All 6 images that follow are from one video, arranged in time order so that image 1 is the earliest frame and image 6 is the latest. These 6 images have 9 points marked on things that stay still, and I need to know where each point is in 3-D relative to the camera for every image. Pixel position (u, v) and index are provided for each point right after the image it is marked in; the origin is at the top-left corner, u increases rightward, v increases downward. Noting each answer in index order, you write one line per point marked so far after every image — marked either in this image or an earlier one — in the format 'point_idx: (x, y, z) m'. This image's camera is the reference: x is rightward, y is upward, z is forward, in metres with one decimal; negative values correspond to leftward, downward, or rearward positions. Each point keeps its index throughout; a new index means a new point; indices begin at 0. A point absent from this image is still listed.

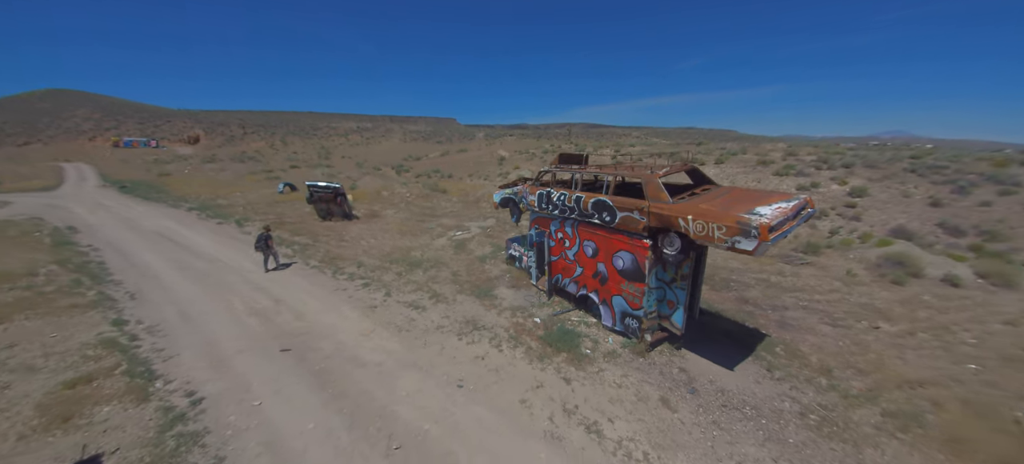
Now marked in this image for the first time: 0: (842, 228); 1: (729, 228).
0: (+11.8, +0.2, +12.9) m
1: (+2.4, 0.0, +4.1) m
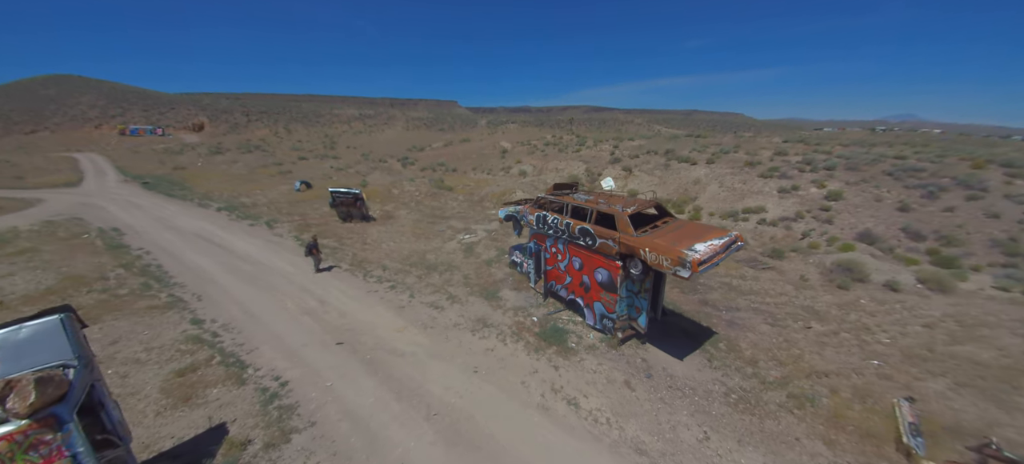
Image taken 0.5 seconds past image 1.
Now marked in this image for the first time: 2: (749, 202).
0: (+11.9, +0.1, +14.3) m
1: (+2.4, -0.5, +5.5) m
2: (+11.2, +1.4, +17.3) m
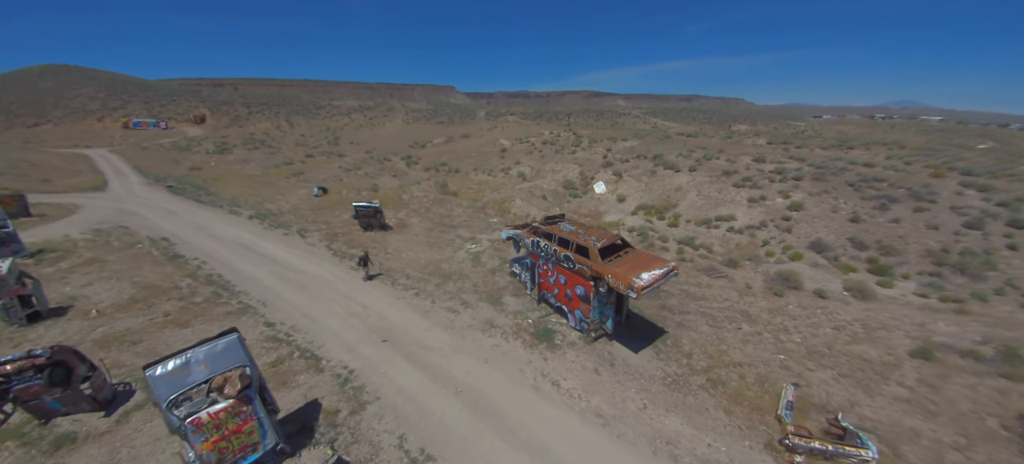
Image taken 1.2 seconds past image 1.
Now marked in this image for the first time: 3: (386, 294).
0: (+11.9, -0.3, +16.5) m
1: (+2.4, -1.1, +7.7) m
2: (+11.2, +1.2, +19.5) m
3: (-3.9, -1.9, +11.4) m
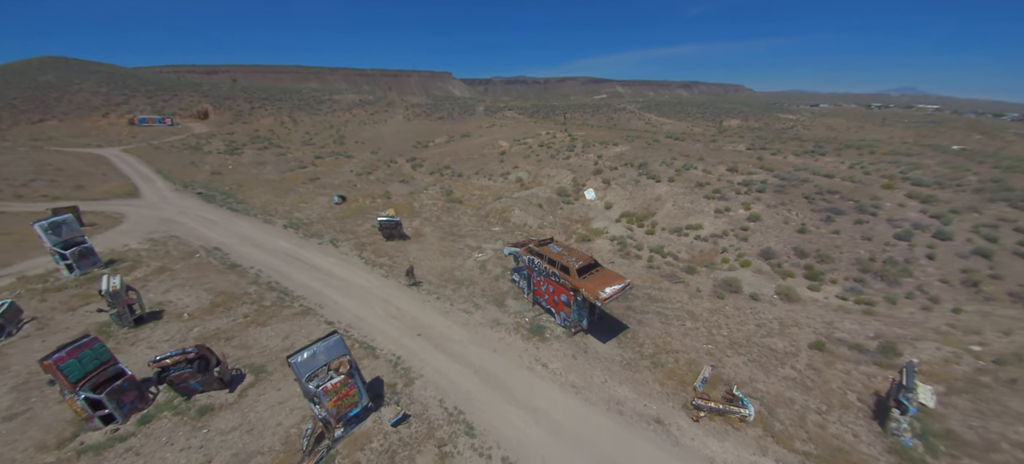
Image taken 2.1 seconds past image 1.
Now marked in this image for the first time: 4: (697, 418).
0: (+11.9, -0.8, +19.6) m
1: (+2.5, -1.9, +10.8) m
2: (+11.2, +0.8, +22.6) m
3: (-3.9, -2.6, +14.5) m
4: (+4.7, -4.8, +9.5) m
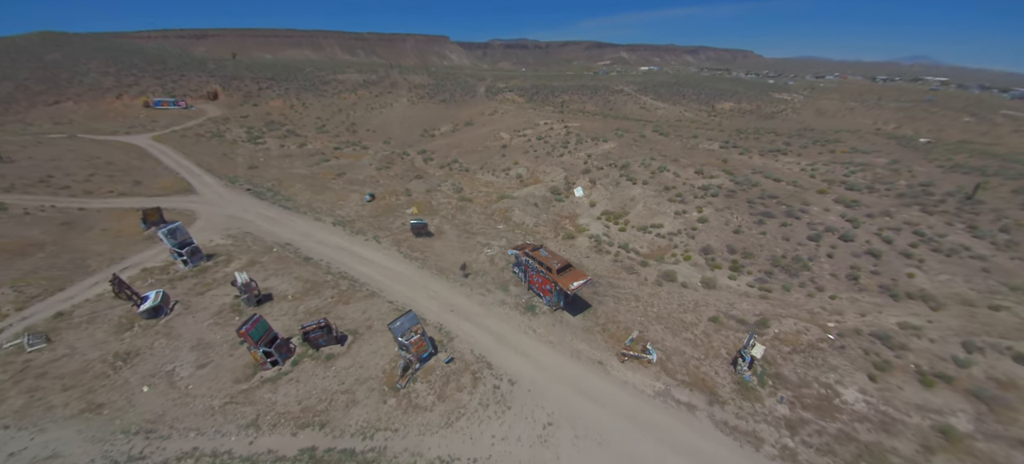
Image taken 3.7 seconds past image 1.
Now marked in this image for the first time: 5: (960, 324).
0: (+12.0, -0.8, +25.6) m
1: (+2.6, -2.6, +16.9) m
2: (+11.3, +1.0, +28.4) m
3: (-3.8, -3.0, +20.6) m
4: (+4.8, -5.6, +15.8) m
5: (+23.2, -4.8, +18.7) m
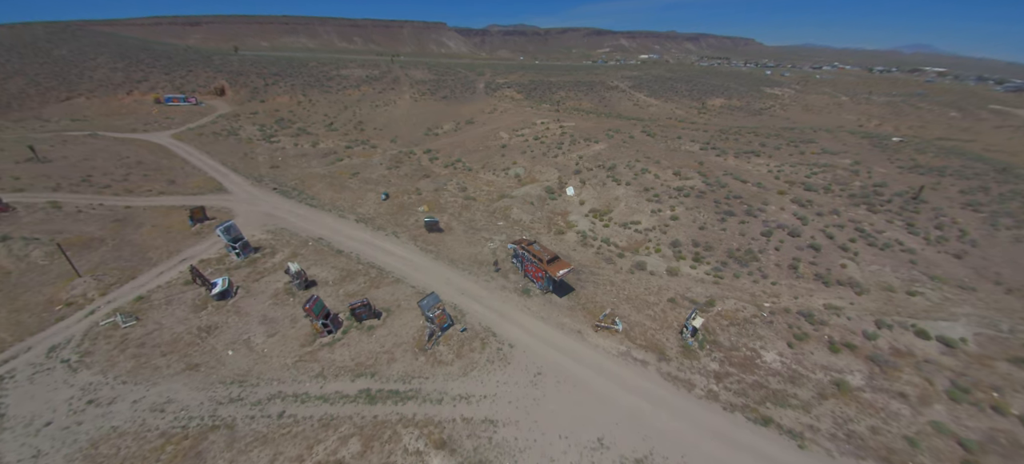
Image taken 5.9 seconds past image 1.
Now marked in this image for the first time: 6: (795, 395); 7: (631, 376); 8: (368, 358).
0: (+11.9, -0.5, +30.2) m
1: (+2.5, -2.5, +21.5) m
2: (+11.2, +1.3, +33.0) m
3: (-3.9, -2.8, +25.2) m
4: (+4.8, -5.5, +20.5) m
5: (+23.2, -4.7, +23.4) m
6: (+14.4, -8.3, +18.5) m
7: (+6.0, -7.3, +18.2) m
8: (-7.5, -6.6, +18.8) m
